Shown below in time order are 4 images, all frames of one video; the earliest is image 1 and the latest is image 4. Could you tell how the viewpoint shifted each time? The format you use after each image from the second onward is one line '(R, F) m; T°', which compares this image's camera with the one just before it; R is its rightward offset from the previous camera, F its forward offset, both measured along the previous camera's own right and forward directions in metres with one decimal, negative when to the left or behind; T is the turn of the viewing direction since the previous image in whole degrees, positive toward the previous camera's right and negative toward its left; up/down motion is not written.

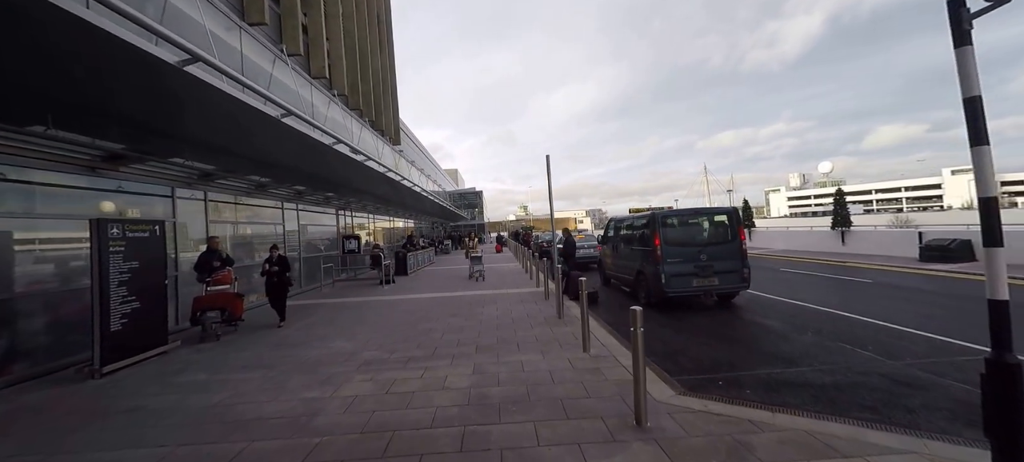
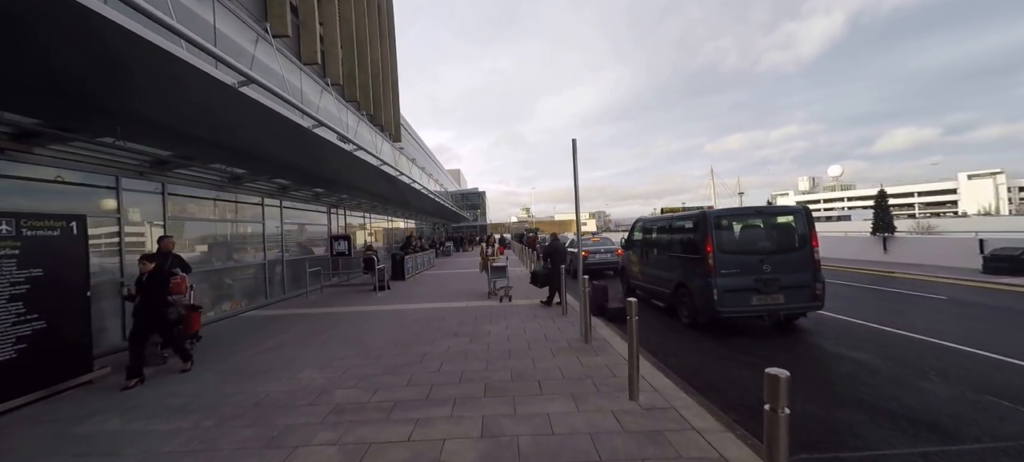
(-0.2, +1.3) m; 0°
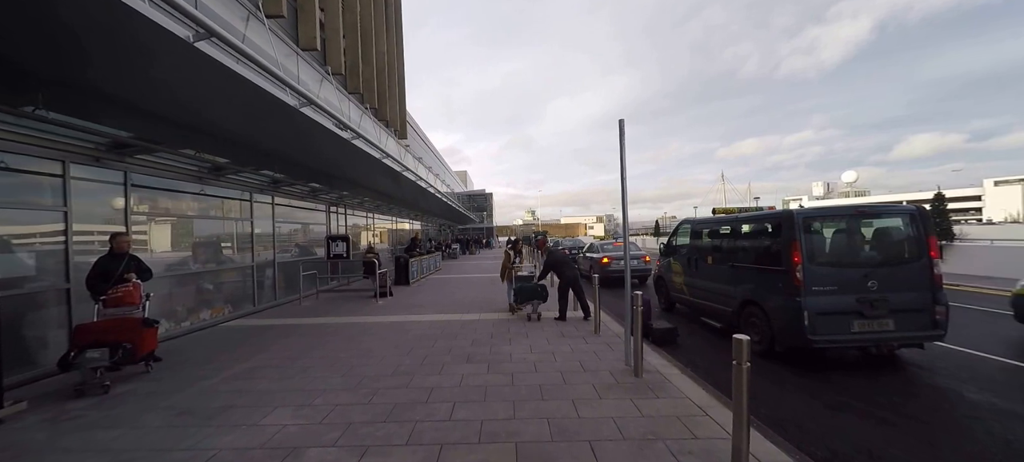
(-0.3, +1.1) m; -1°
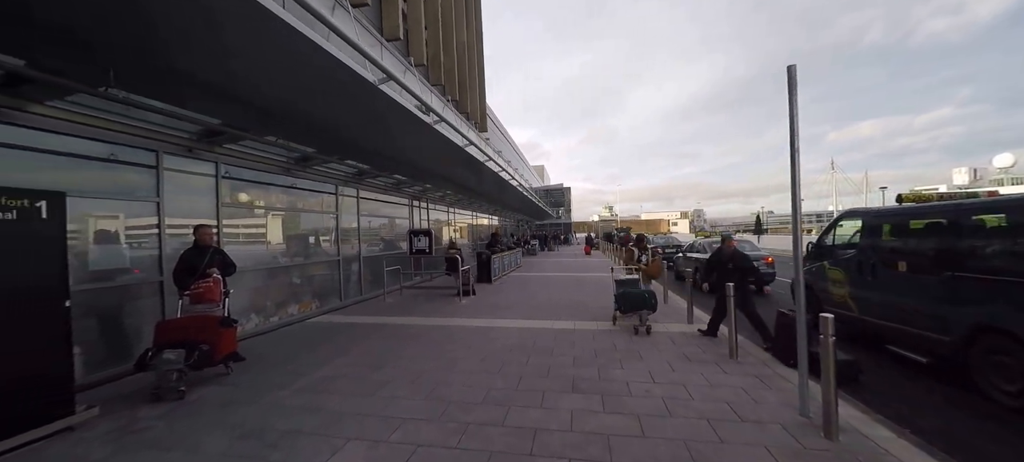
(-0.5, +1.2) m; -12°
